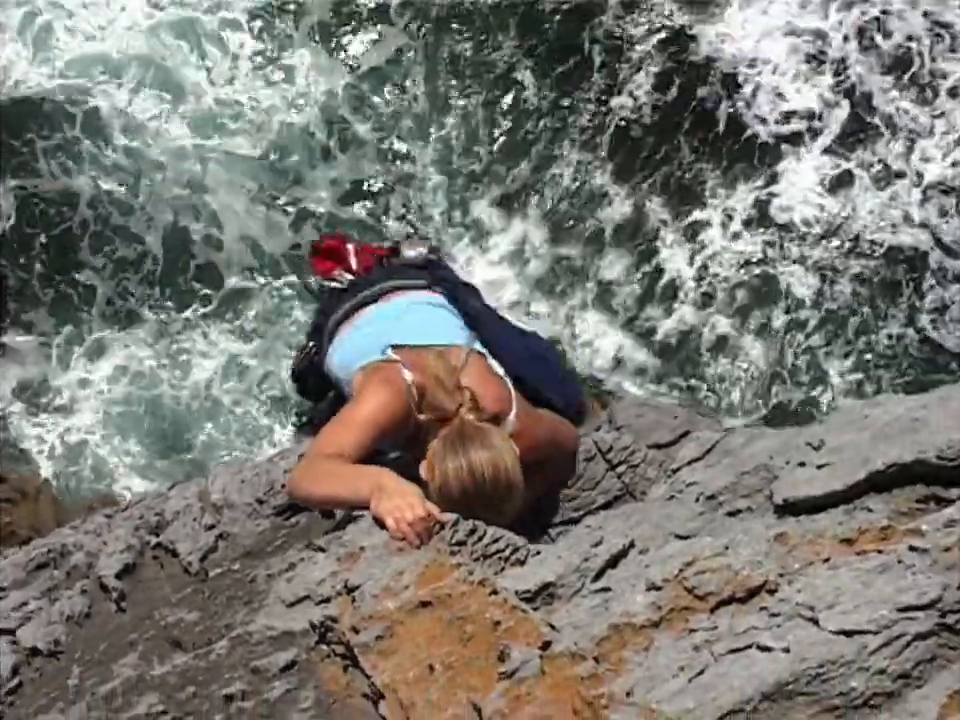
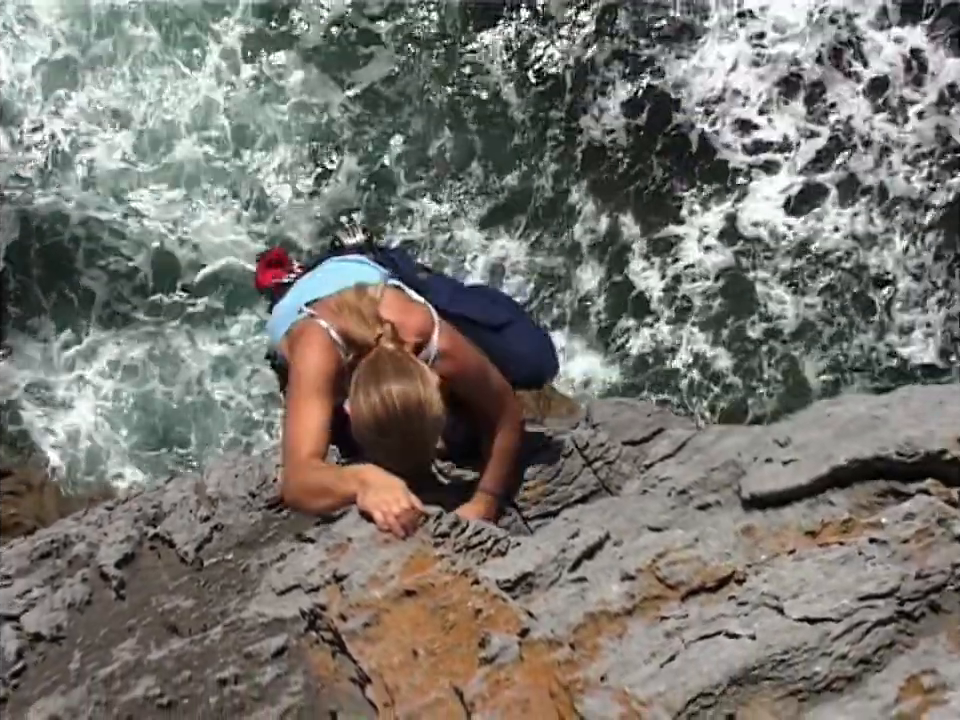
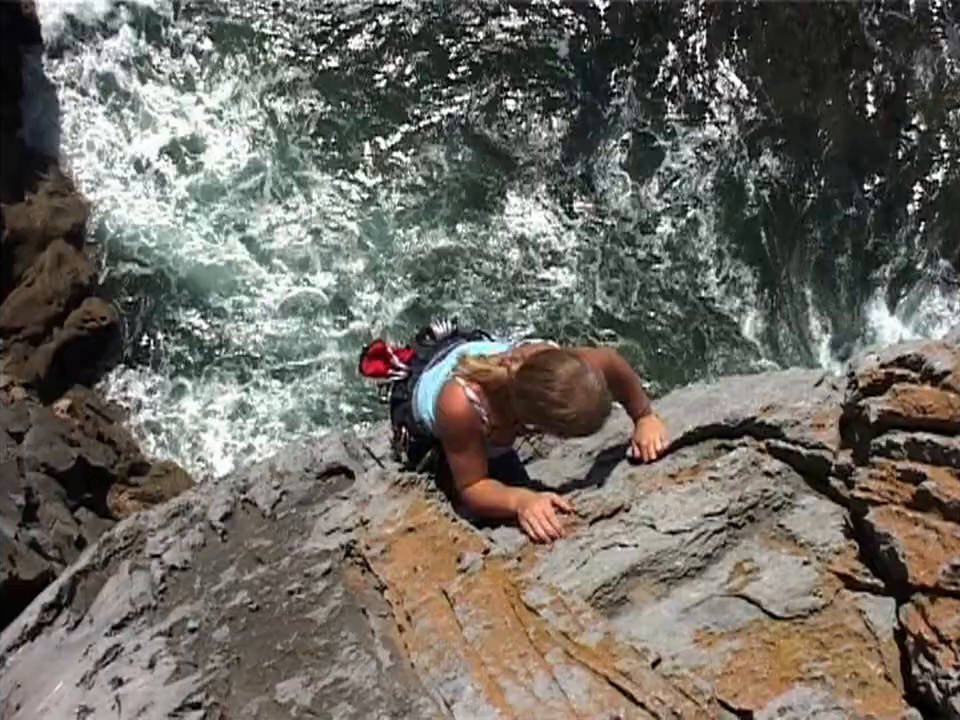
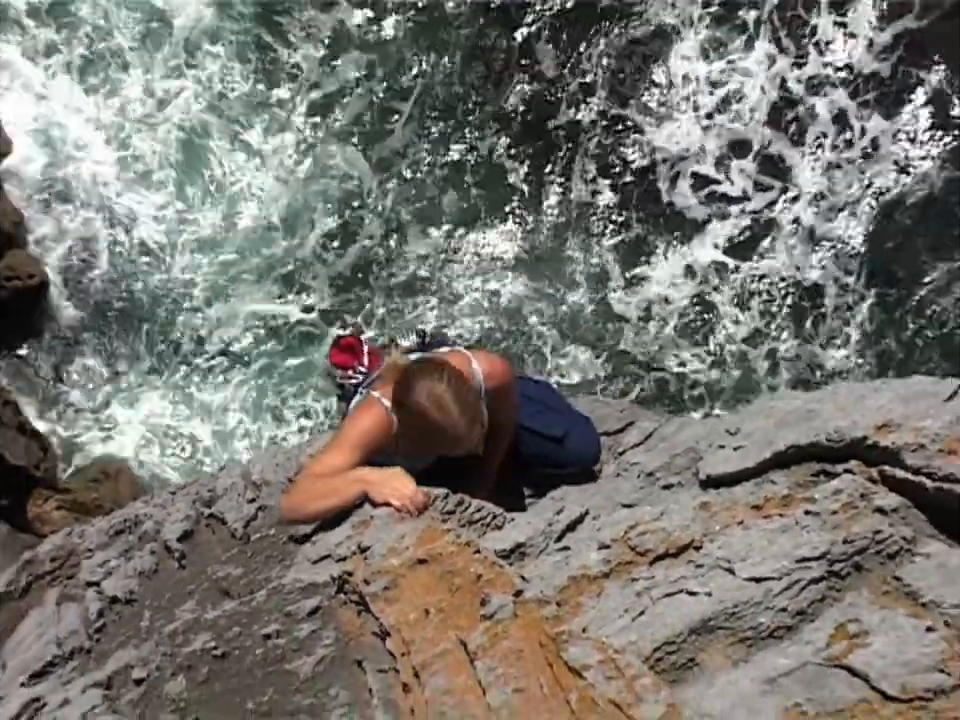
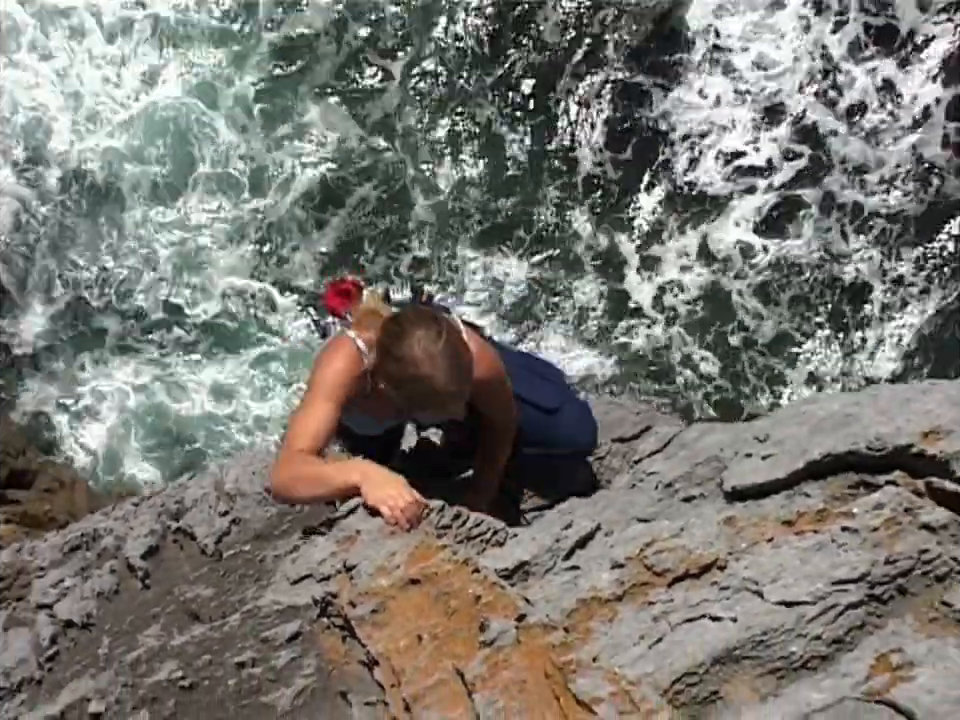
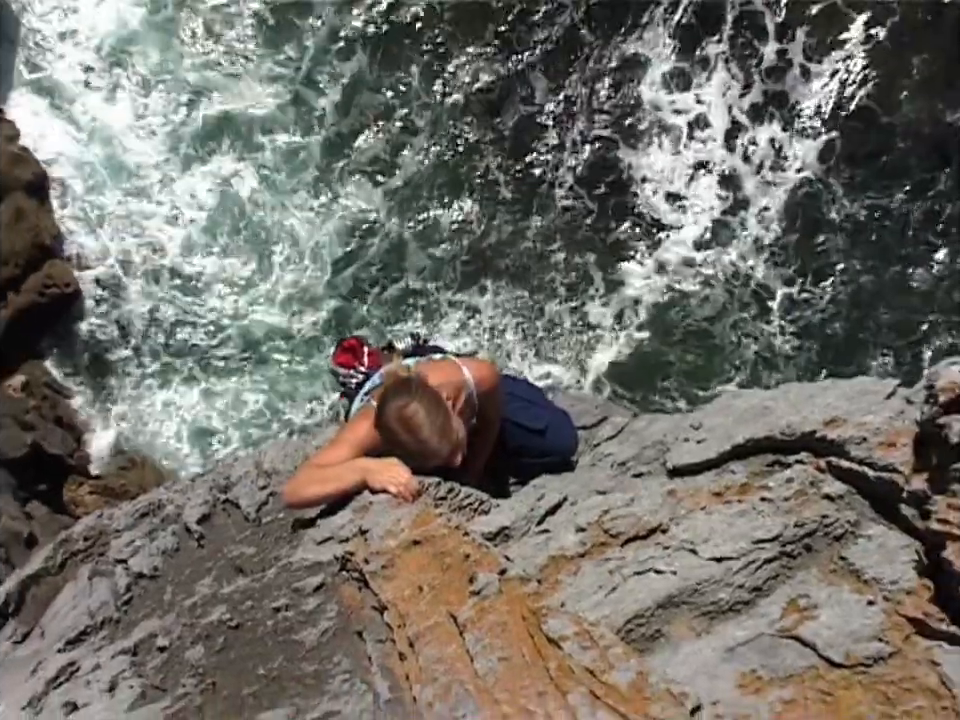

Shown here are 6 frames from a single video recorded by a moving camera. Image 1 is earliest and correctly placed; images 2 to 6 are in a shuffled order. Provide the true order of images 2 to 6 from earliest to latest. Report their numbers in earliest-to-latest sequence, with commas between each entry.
2, 5, 4, 6, 3
